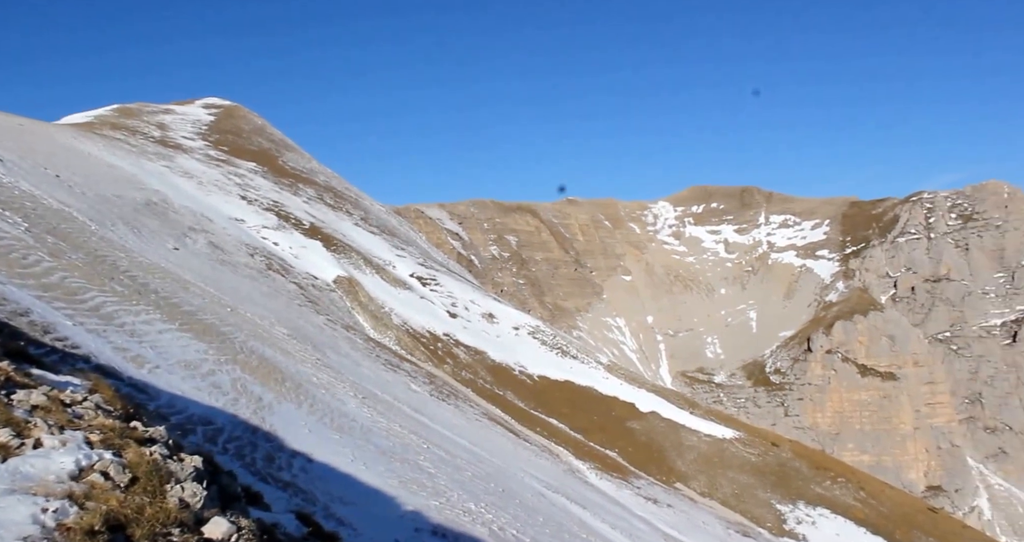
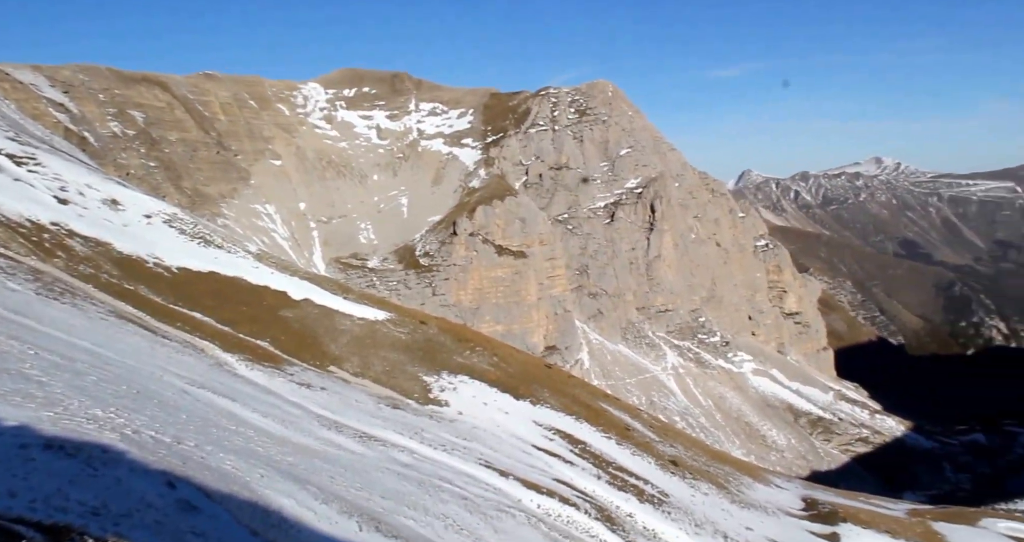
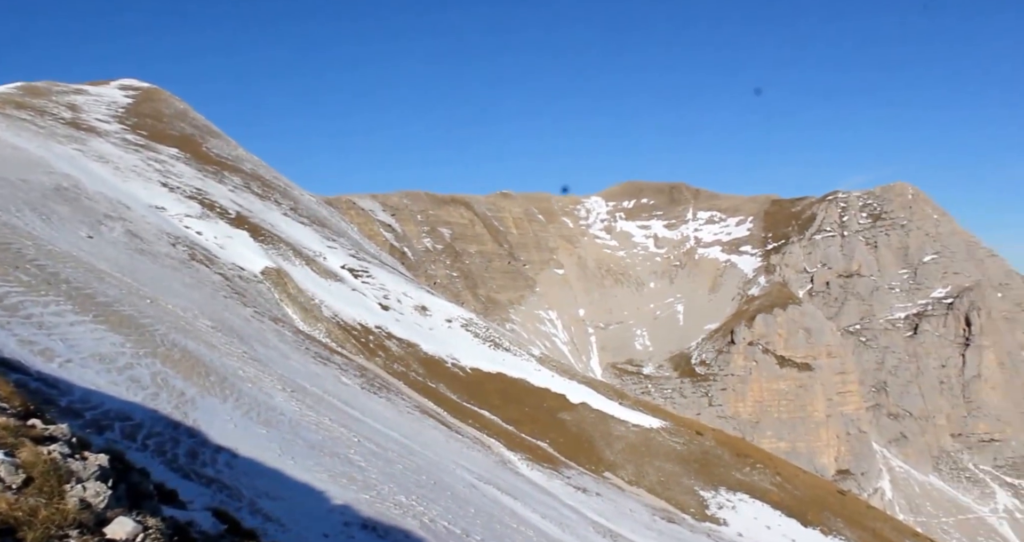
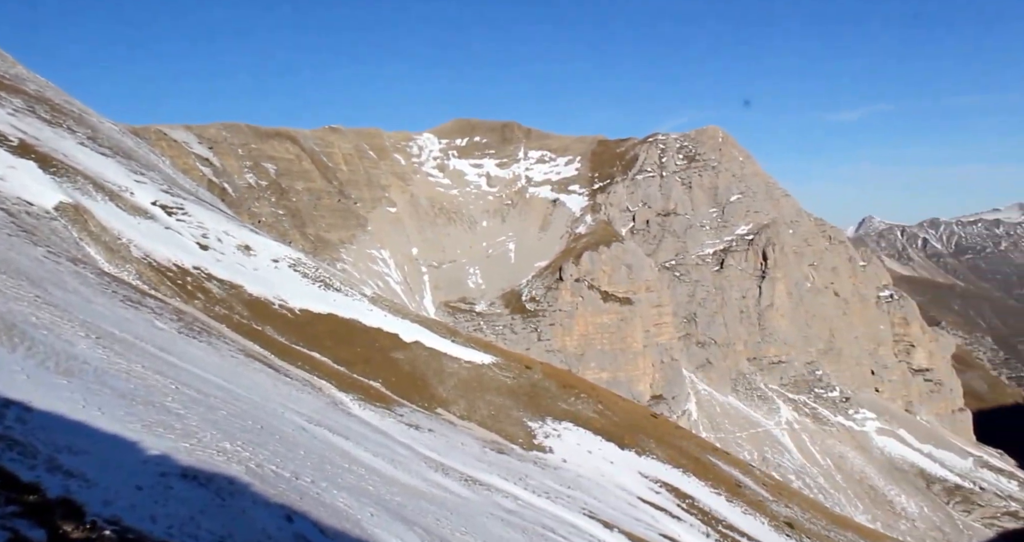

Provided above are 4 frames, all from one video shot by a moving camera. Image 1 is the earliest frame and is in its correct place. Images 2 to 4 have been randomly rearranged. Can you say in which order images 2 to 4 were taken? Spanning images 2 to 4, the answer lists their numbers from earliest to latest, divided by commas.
3, 4, 2
